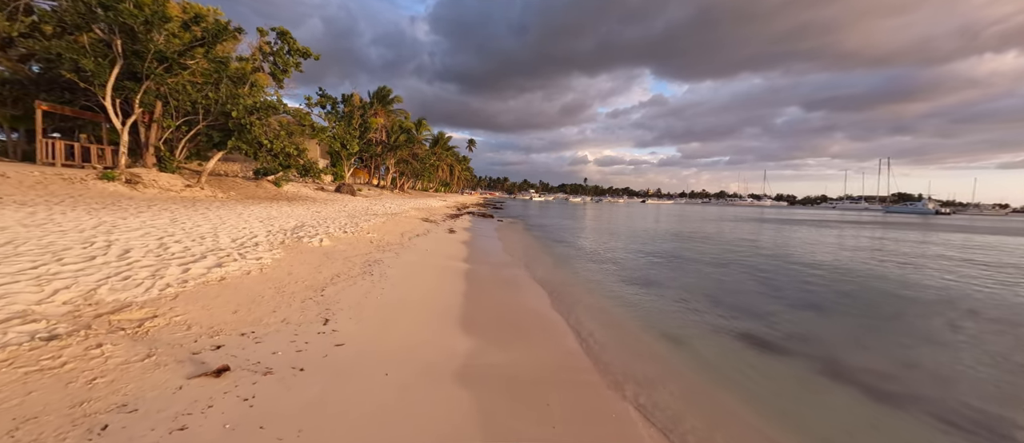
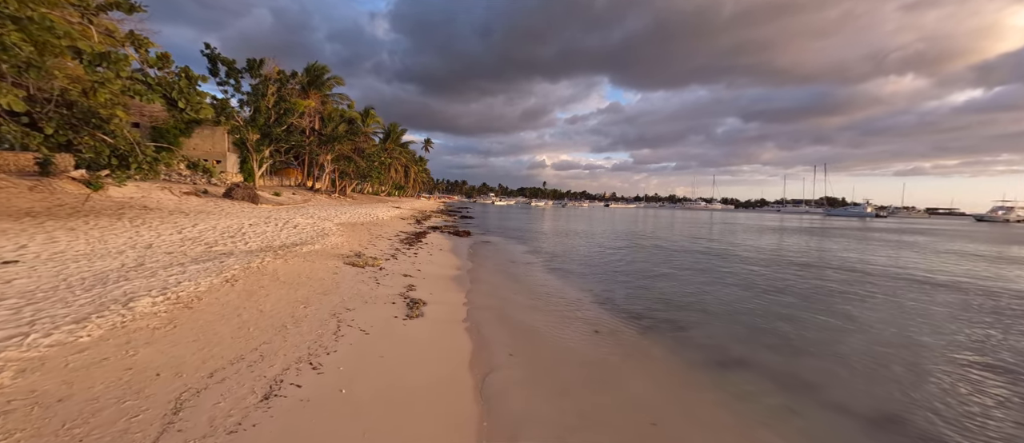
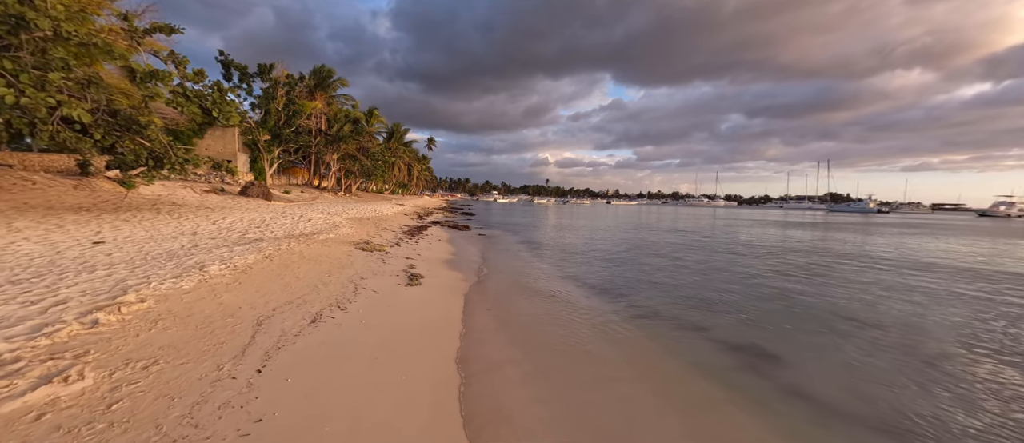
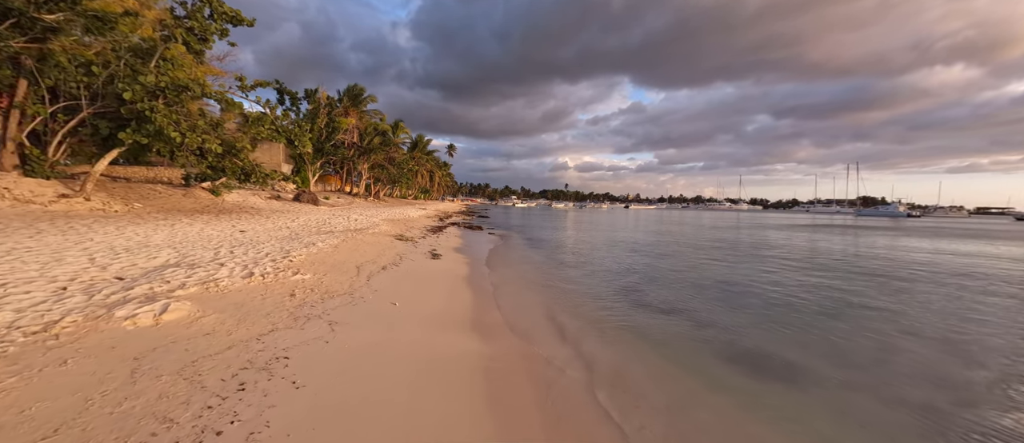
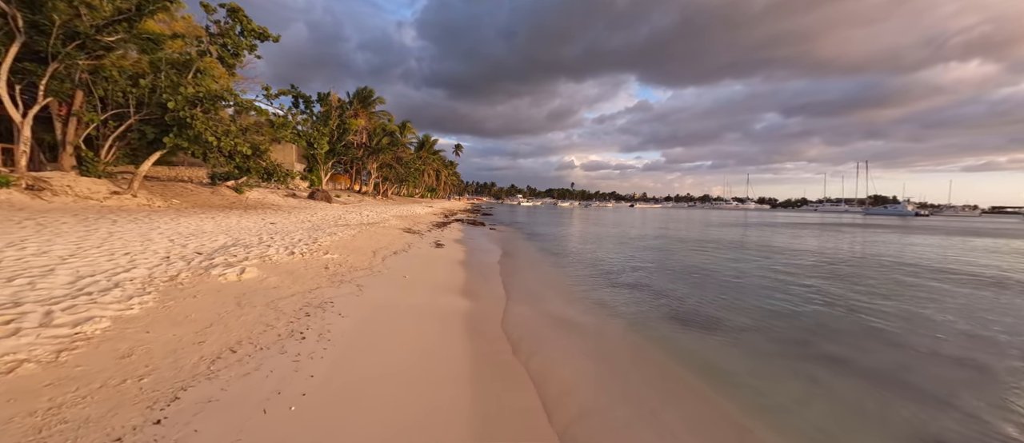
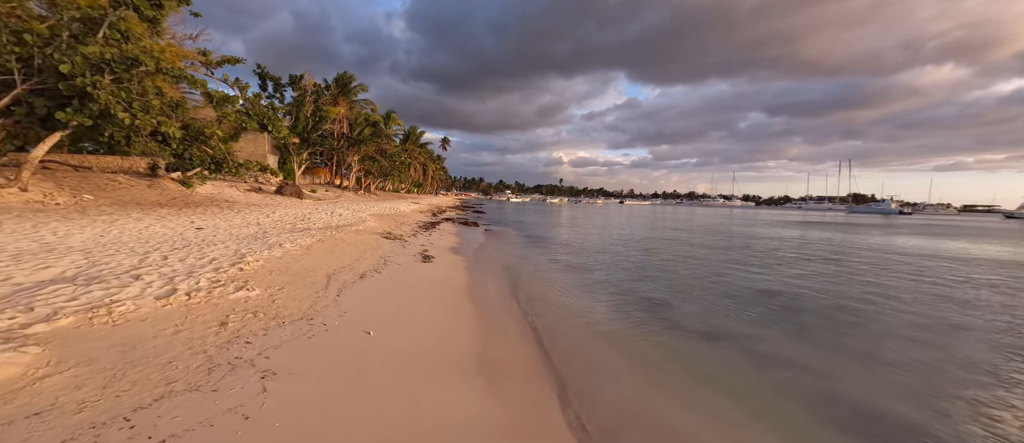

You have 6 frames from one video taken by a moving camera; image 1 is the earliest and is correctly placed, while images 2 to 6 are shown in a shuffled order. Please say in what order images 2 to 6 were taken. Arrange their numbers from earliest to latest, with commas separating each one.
5, 4, 6, 3, 2
